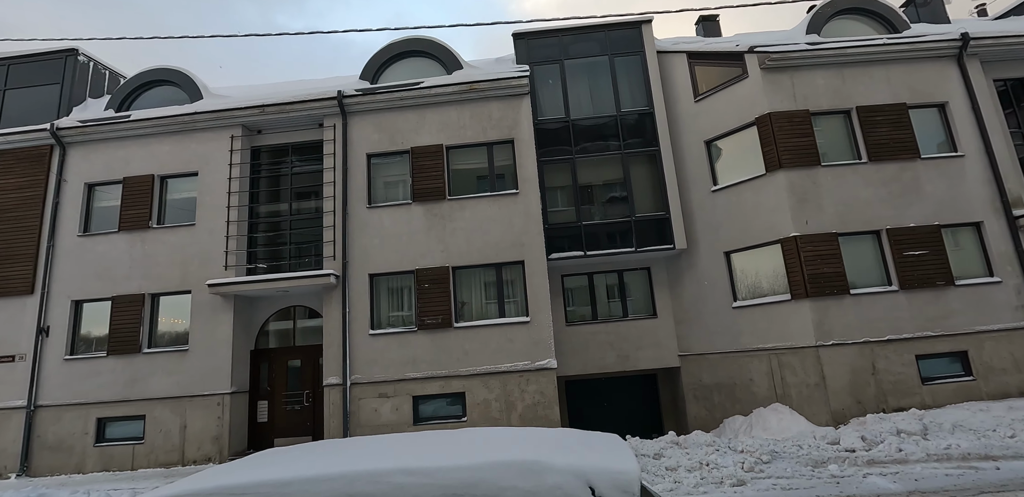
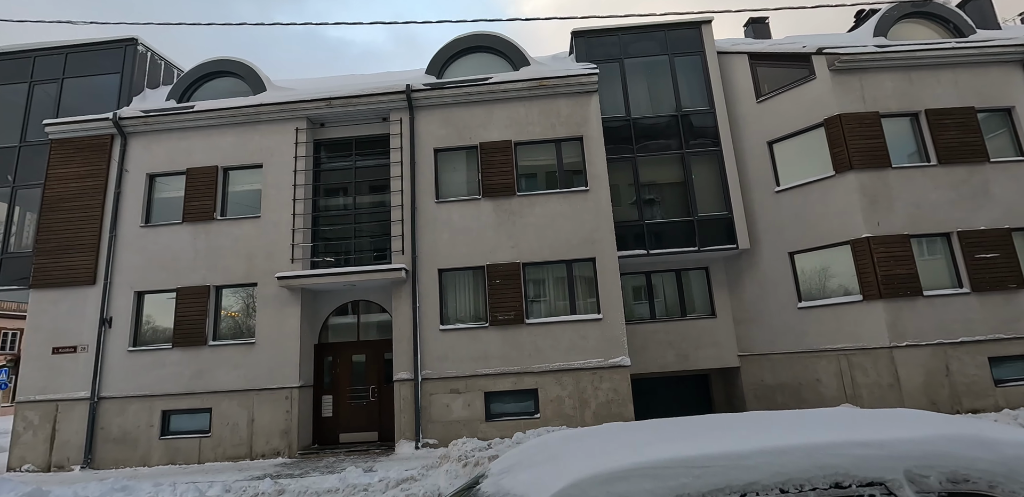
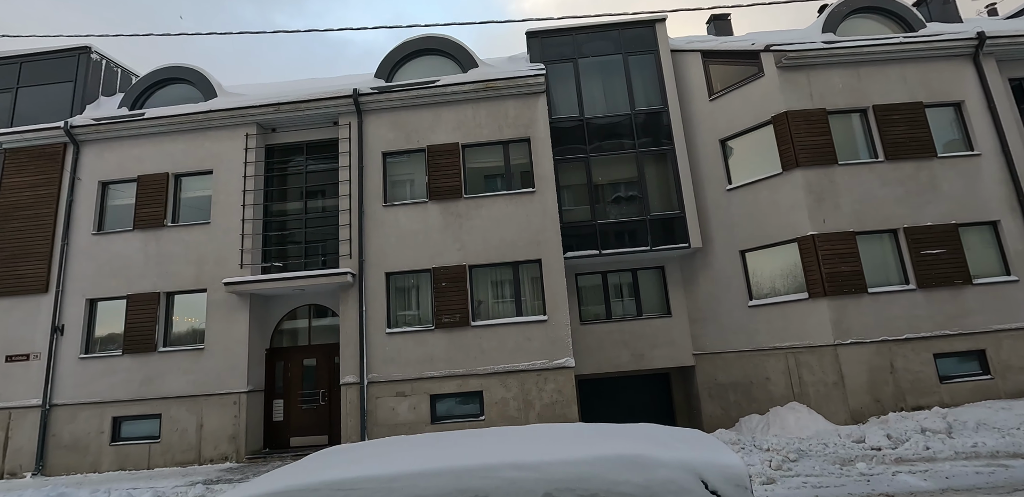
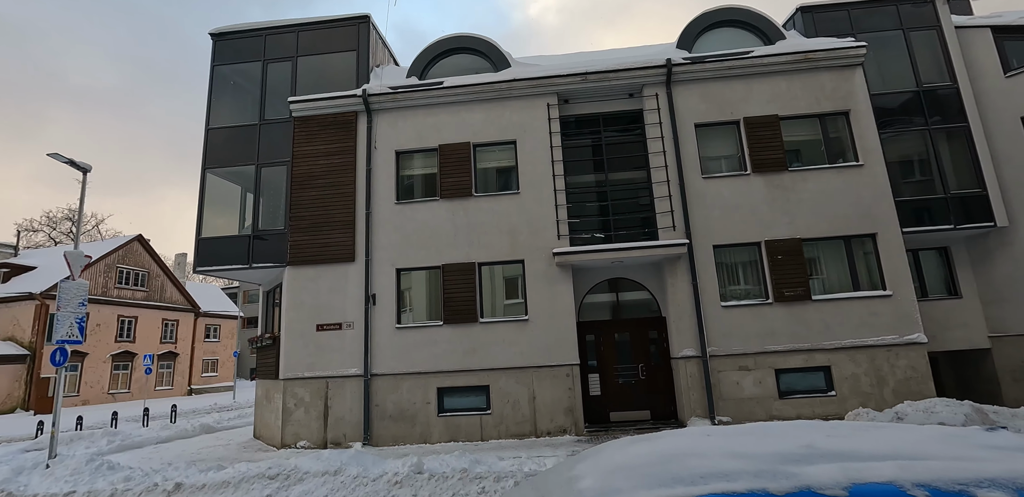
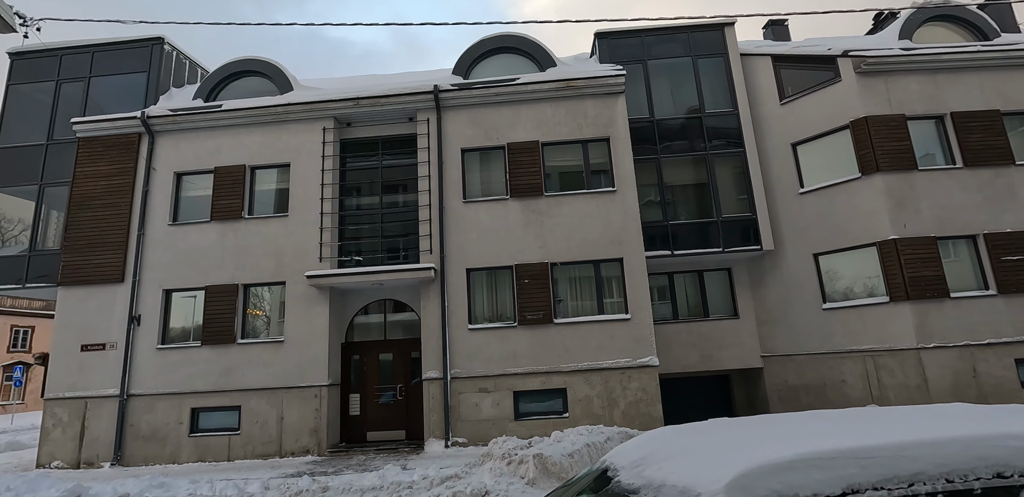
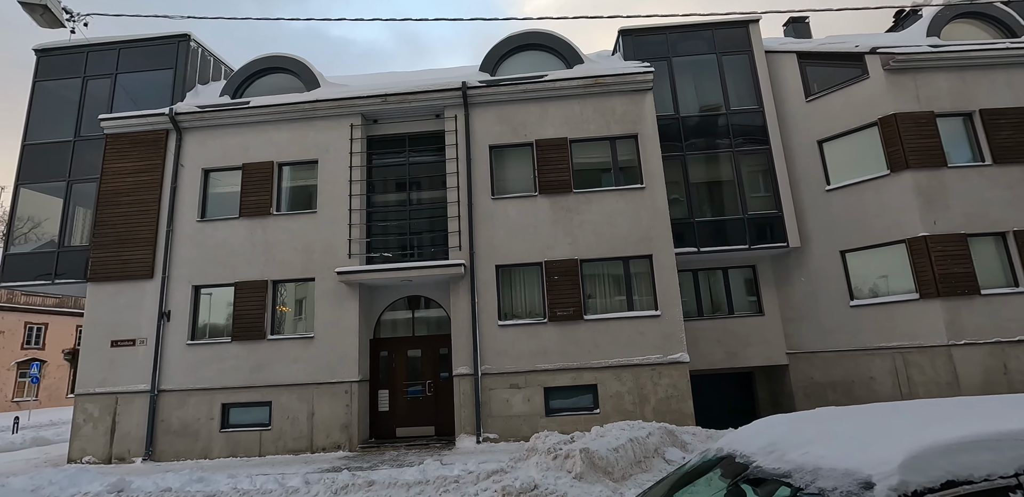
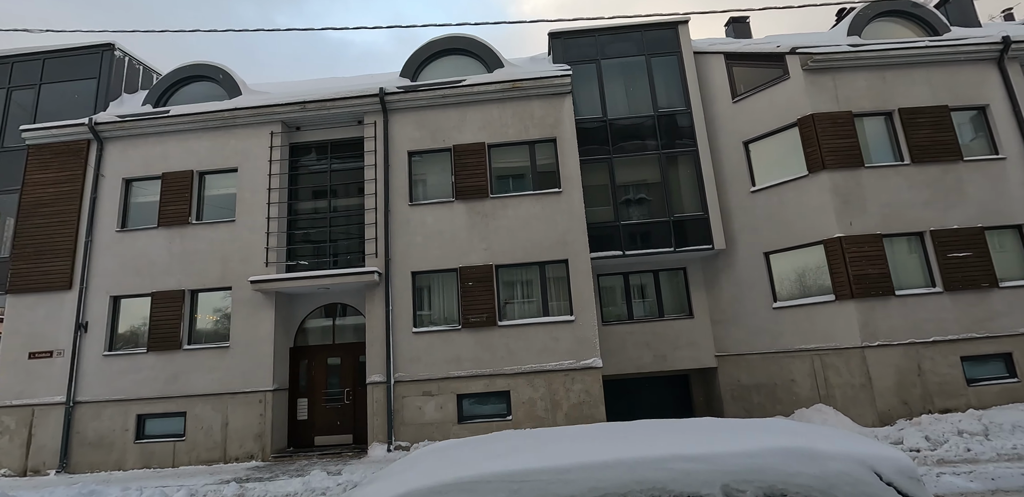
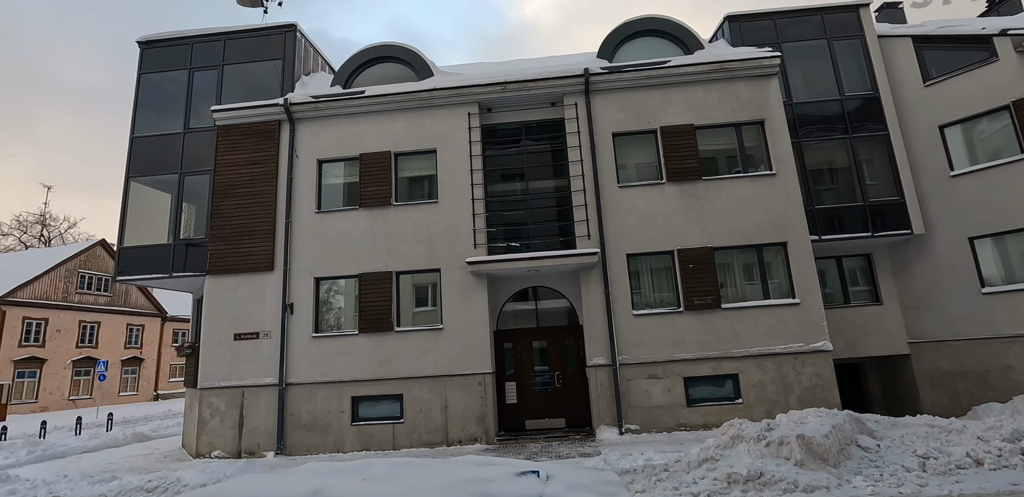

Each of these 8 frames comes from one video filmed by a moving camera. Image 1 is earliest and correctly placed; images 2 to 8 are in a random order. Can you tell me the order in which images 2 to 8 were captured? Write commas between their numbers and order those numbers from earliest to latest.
3, 7, 2, 5, 6, 8, 4
